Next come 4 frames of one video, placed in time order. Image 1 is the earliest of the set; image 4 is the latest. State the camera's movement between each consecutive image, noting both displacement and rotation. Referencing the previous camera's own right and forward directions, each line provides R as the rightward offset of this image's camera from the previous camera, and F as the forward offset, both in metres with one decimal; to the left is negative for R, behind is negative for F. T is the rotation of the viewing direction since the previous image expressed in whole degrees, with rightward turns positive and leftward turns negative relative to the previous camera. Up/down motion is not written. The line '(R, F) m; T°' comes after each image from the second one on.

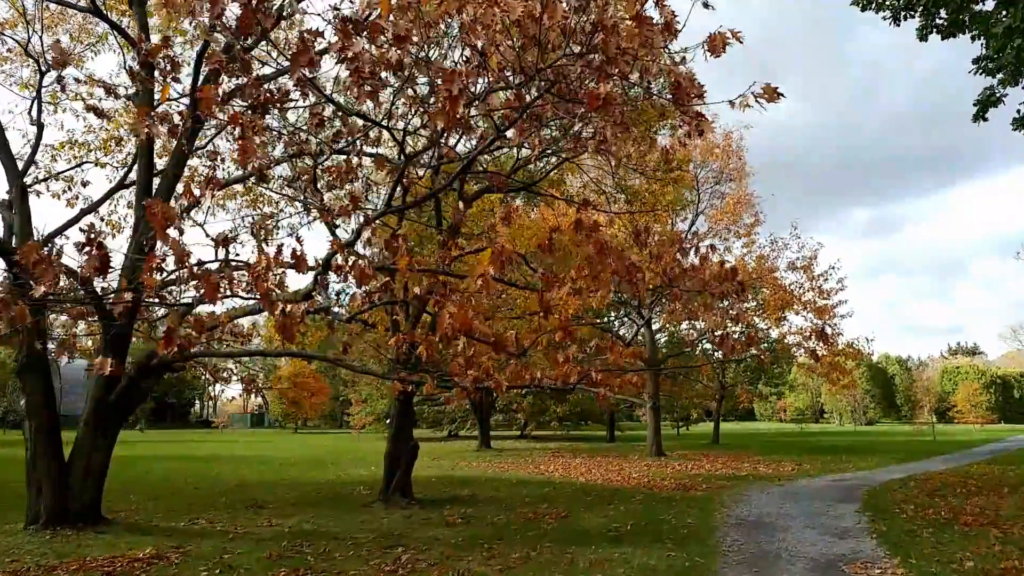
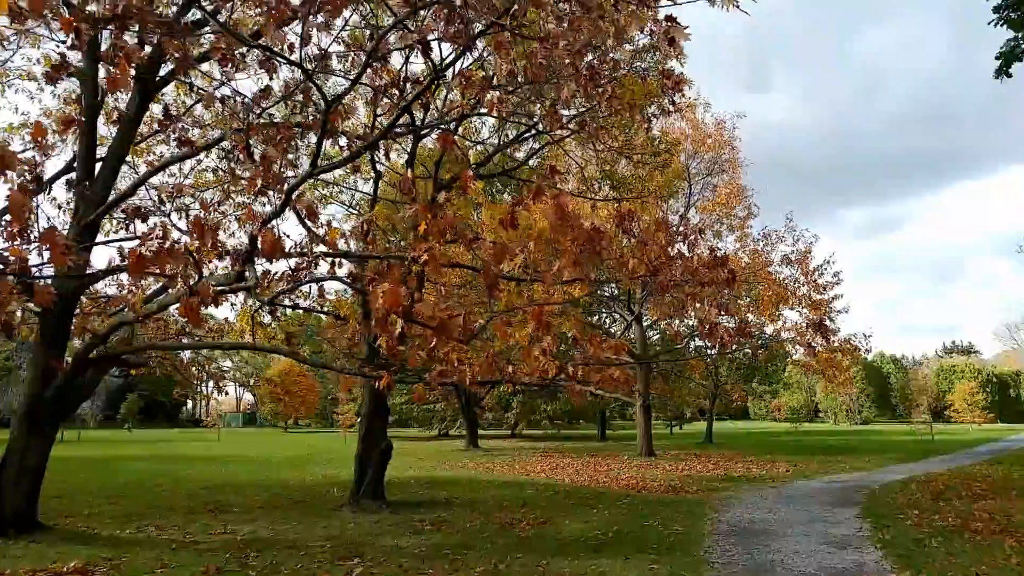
(+0.3, +0.7) m; 0°
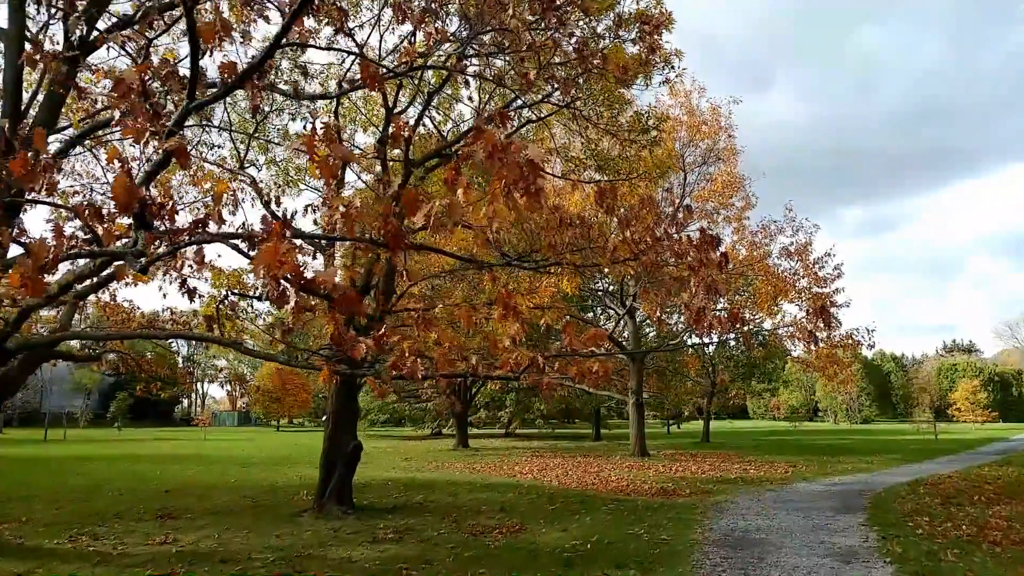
(+0.3, +0.8) m; 0°
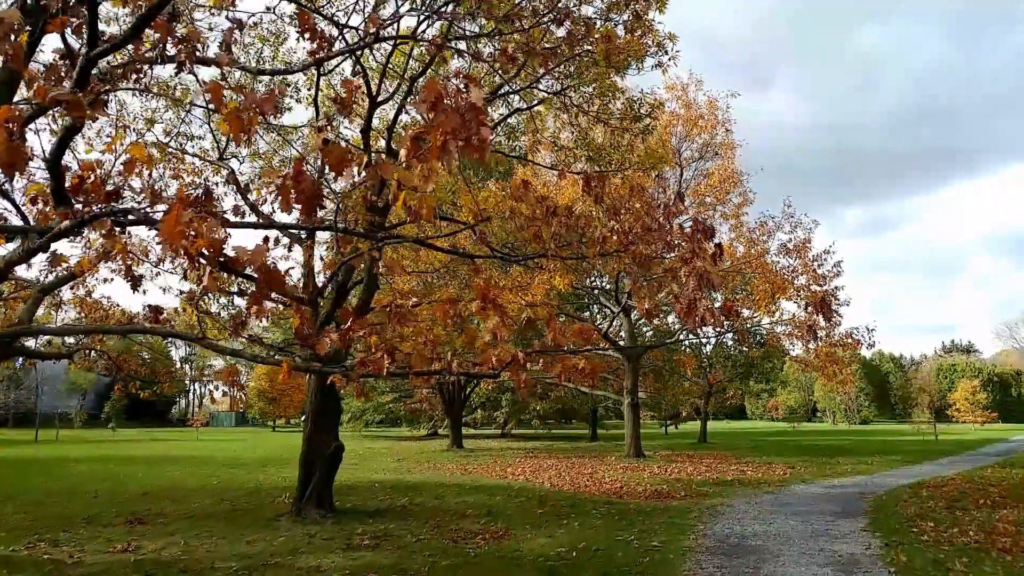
(+0.2, +0.4) m; 0°
